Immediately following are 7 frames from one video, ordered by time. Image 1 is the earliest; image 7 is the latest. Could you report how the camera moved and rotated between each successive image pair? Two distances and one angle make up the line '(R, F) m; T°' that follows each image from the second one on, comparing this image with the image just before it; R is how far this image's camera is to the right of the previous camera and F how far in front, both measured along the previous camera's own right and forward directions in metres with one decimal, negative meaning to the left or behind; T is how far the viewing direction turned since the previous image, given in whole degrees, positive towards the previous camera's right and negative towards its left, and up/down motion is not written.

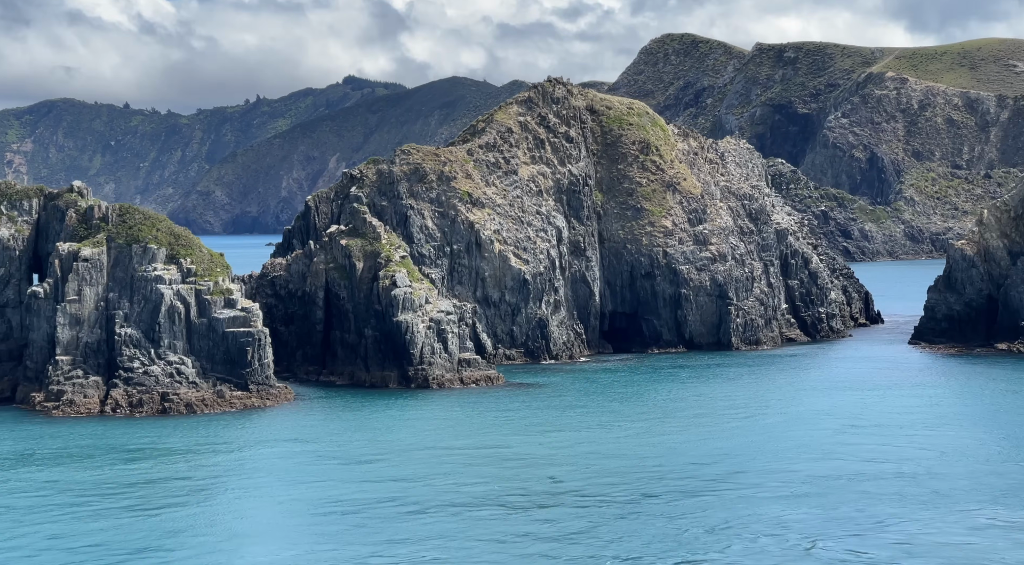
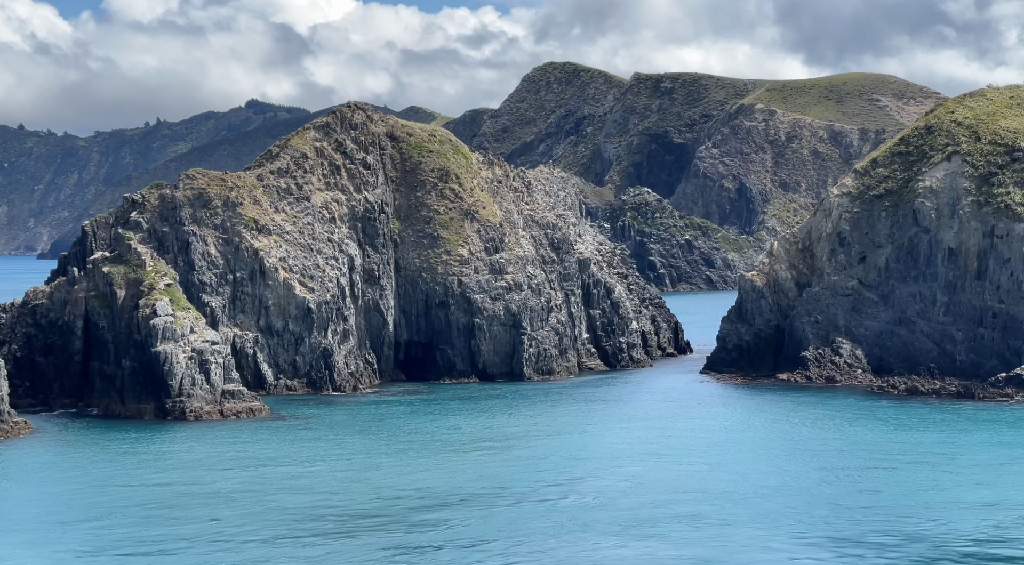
(+5.2, +0.3) m; +6°
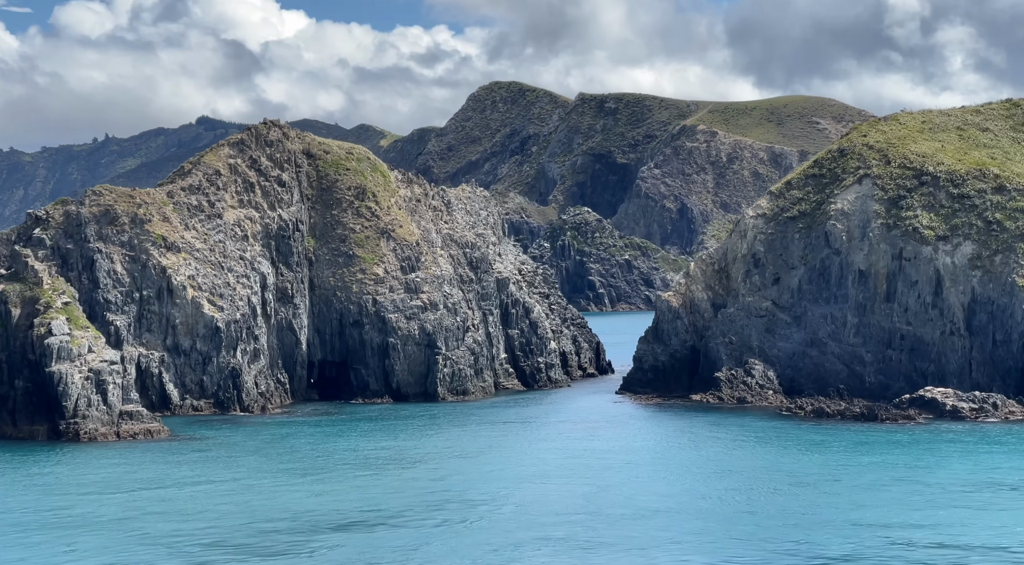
(+2.0, +0.6) m; +3°
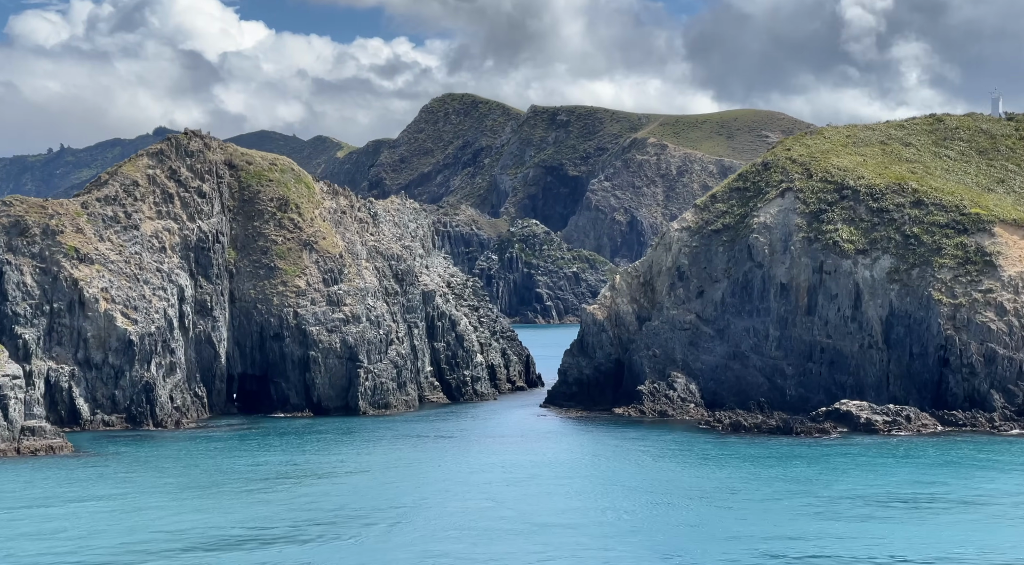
(+2.0, +0.9) m; +2°
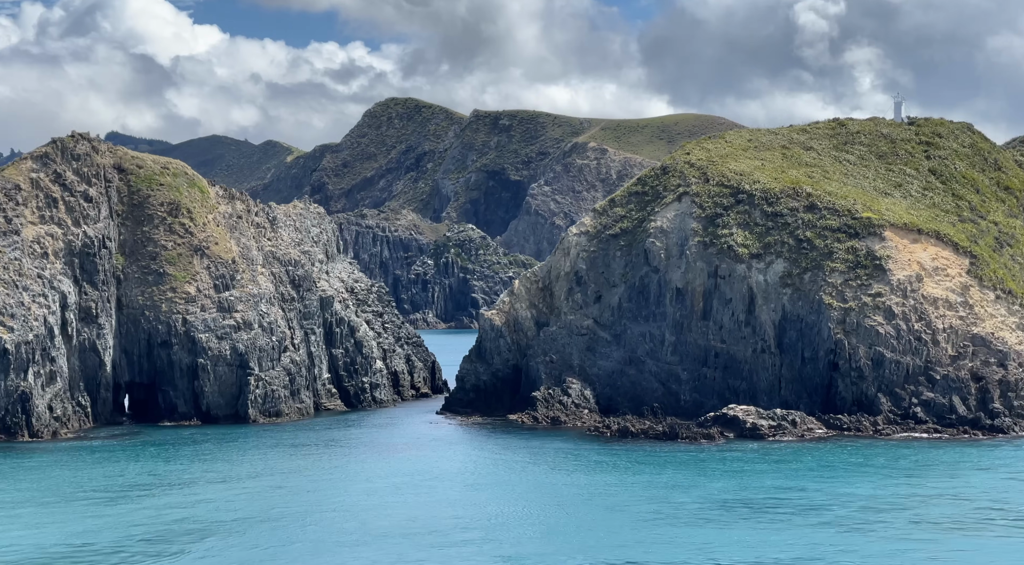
(+3.0, +1.7) m; +3°
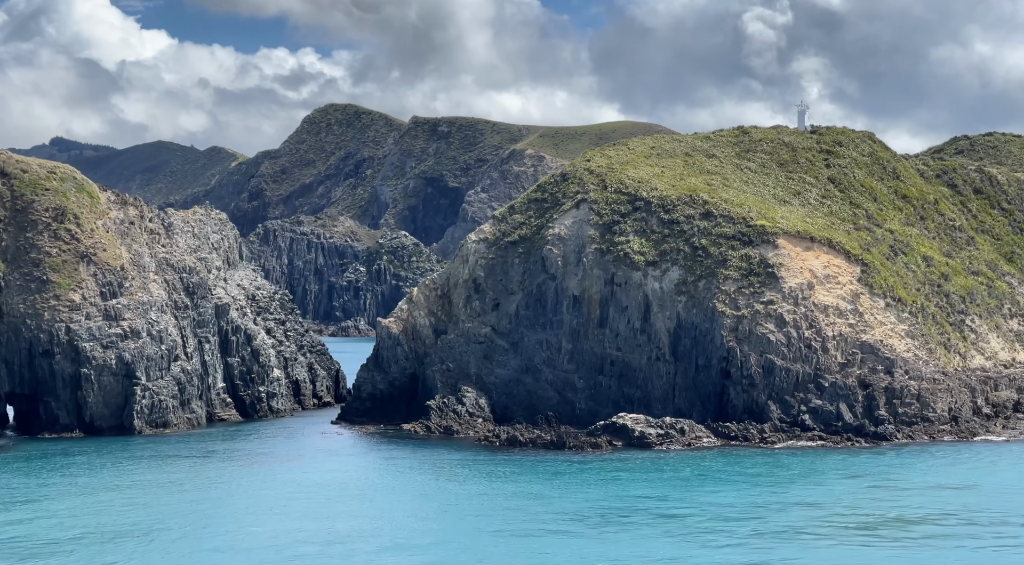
(+2.6, +1.7) m; +3°
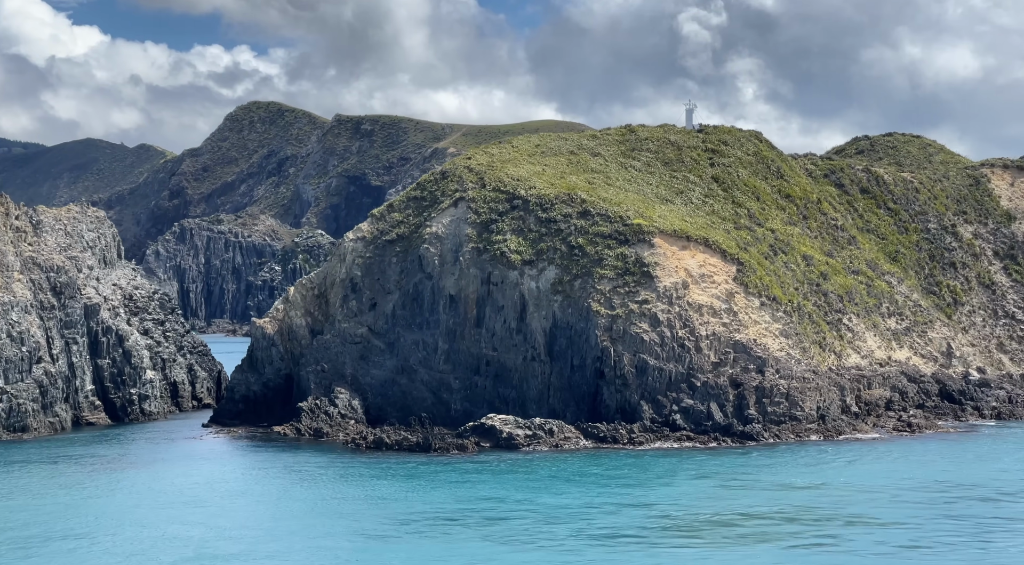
(+2.8, +2.5) m; +4°
